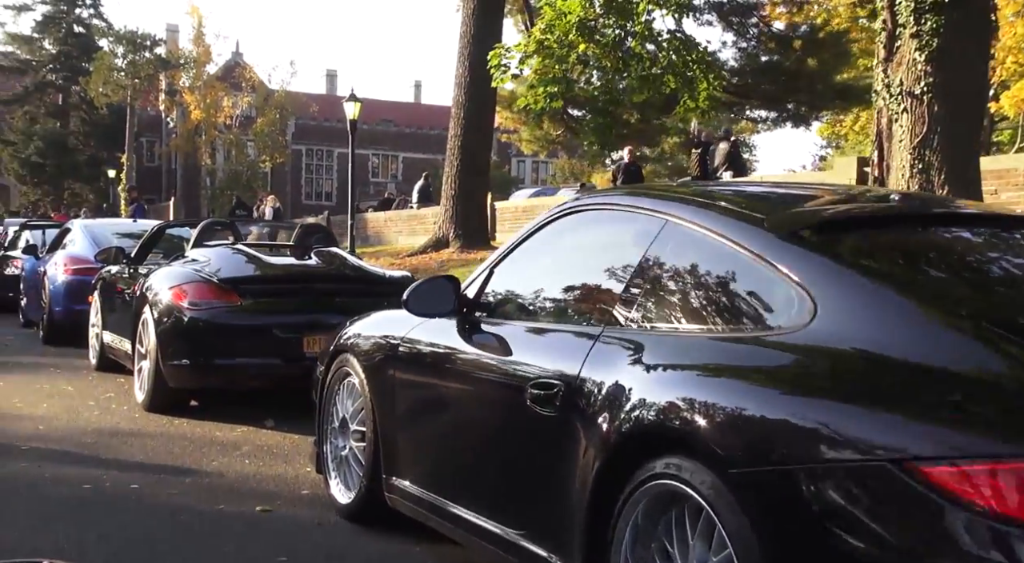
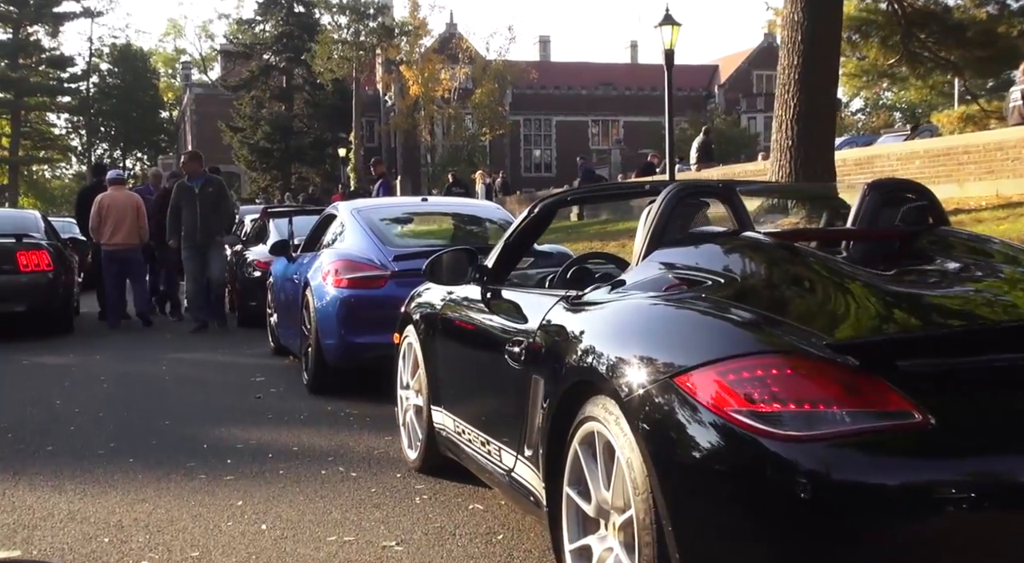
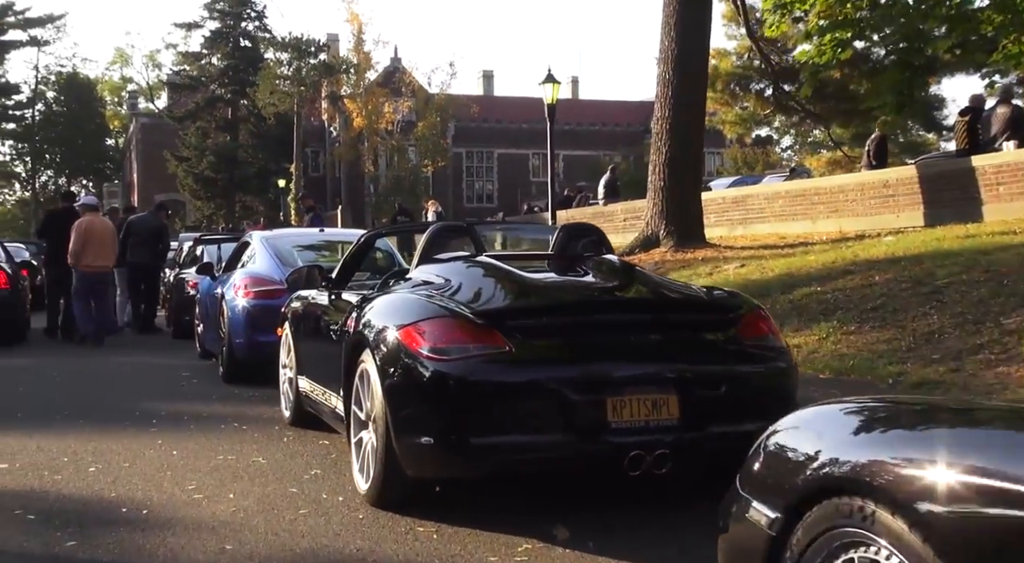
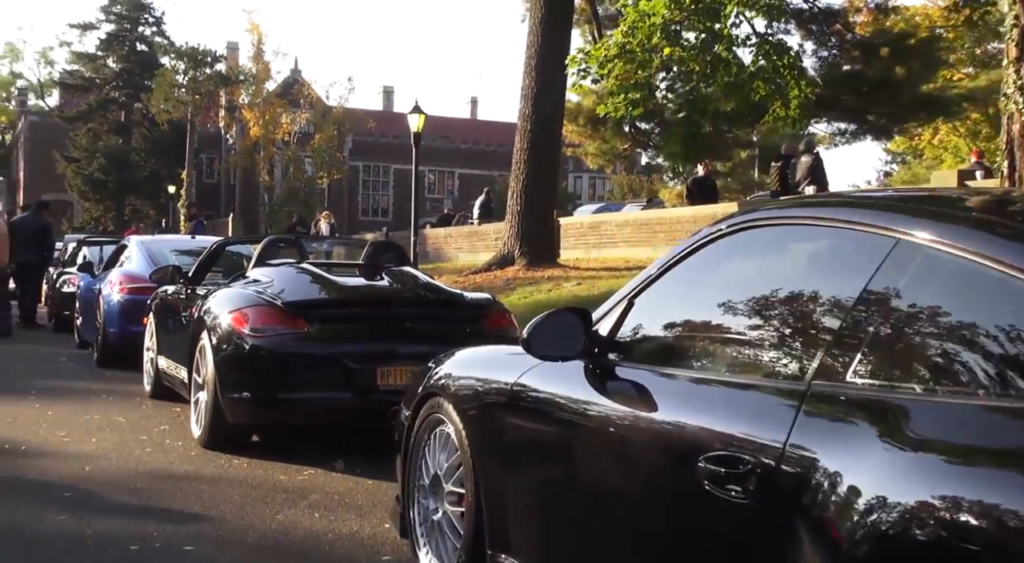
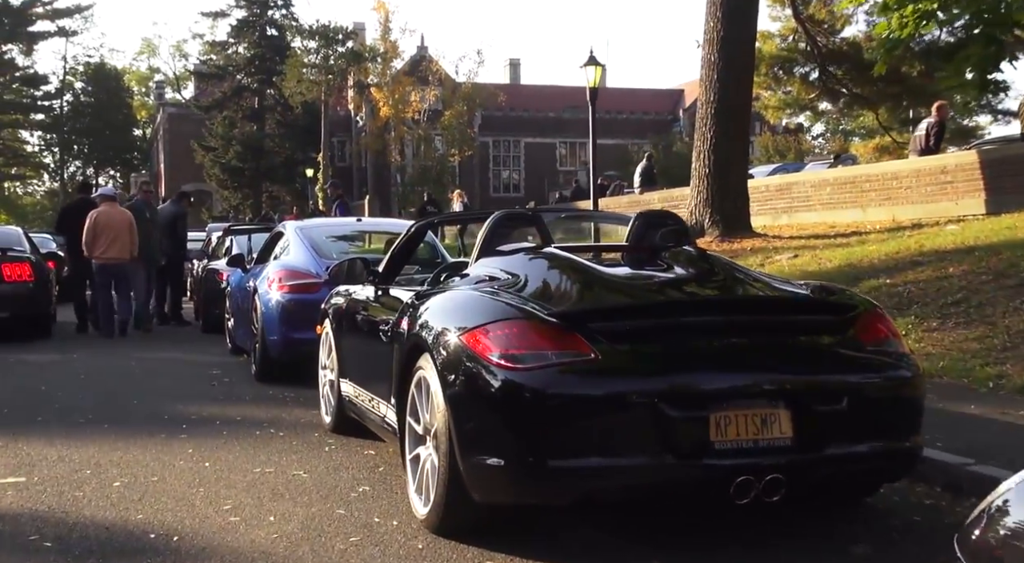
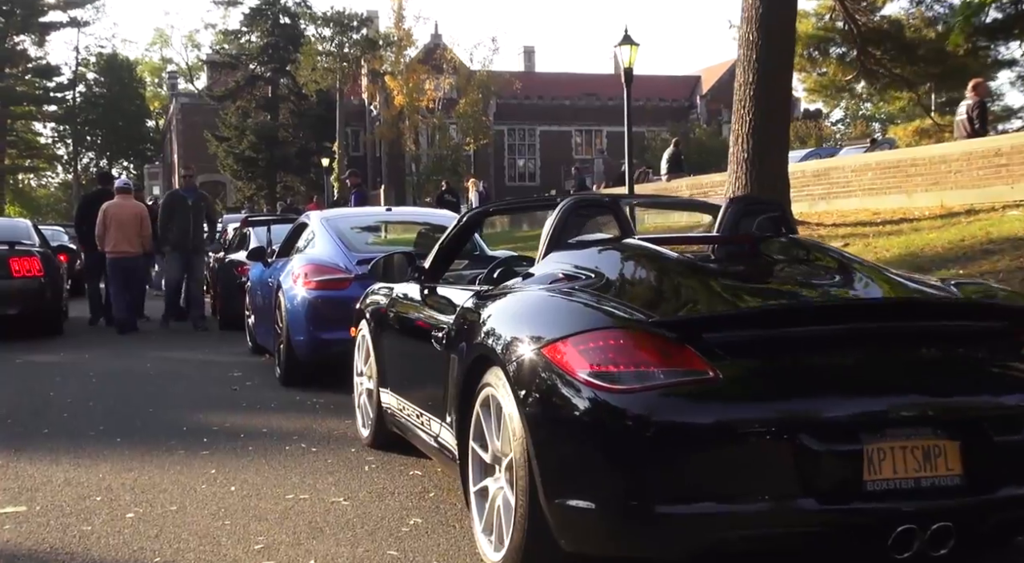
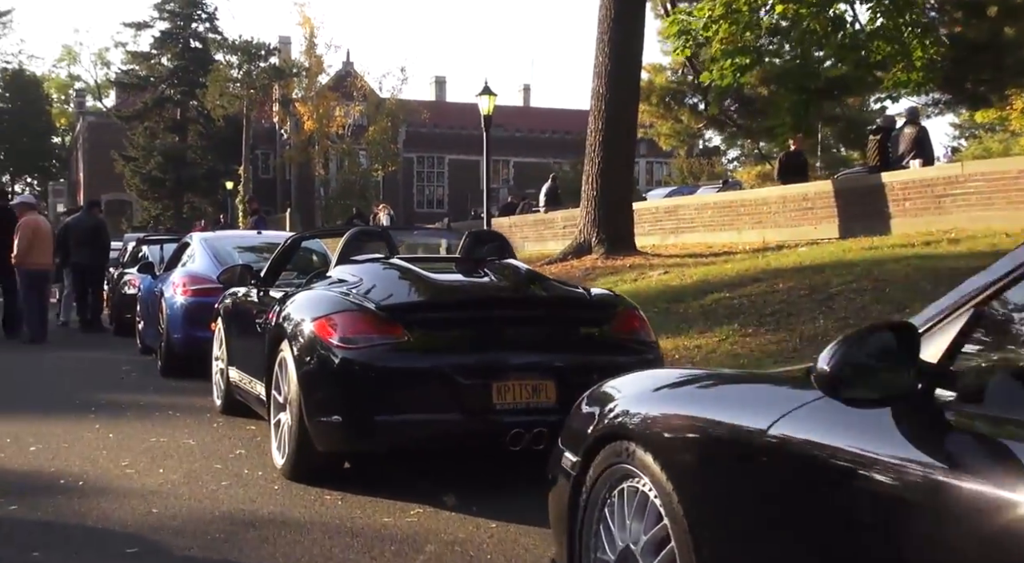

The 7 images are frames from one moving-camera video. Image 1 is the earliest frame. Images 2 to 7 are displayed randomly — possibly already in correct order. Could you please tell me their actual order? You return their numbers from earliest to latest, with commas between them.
4, 7, 3, 5, 6, 2
